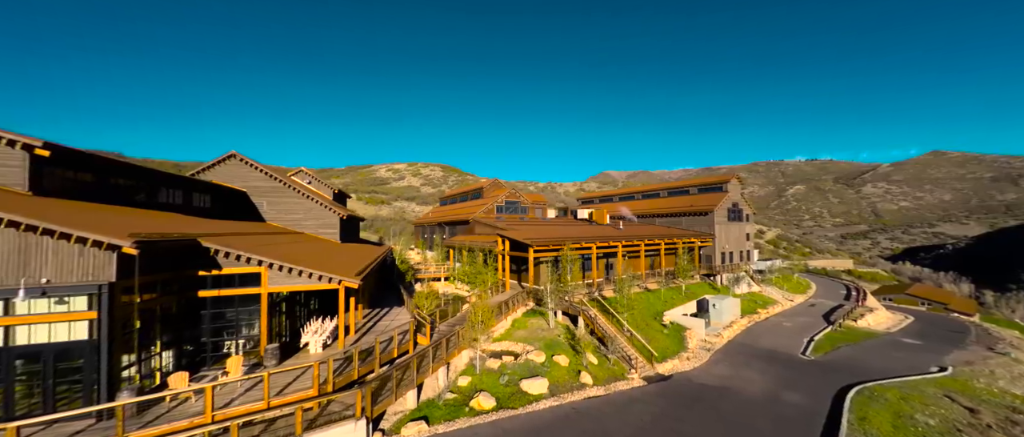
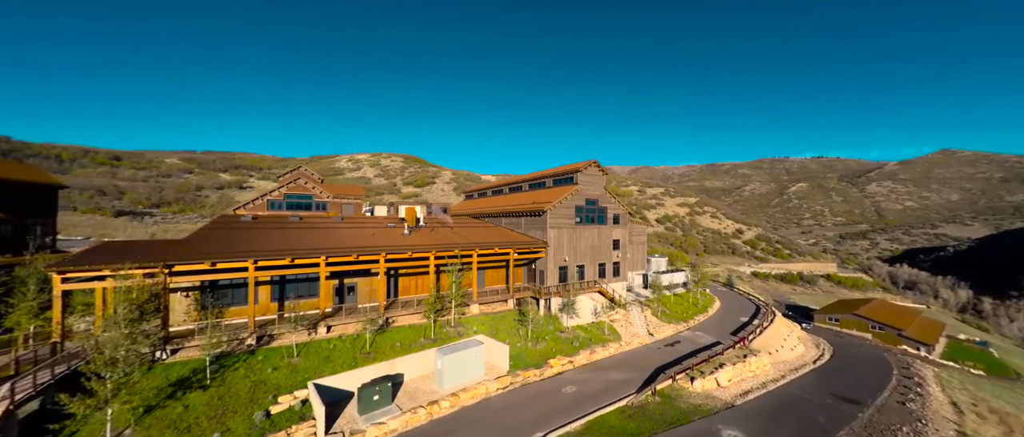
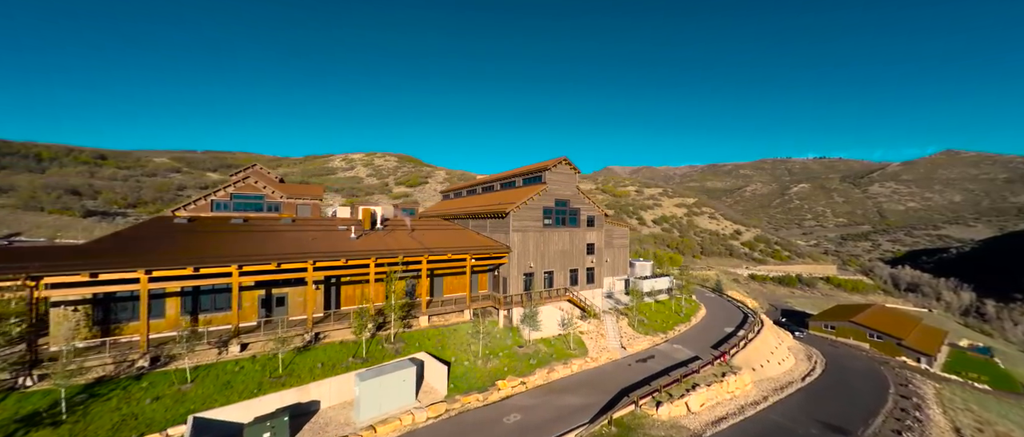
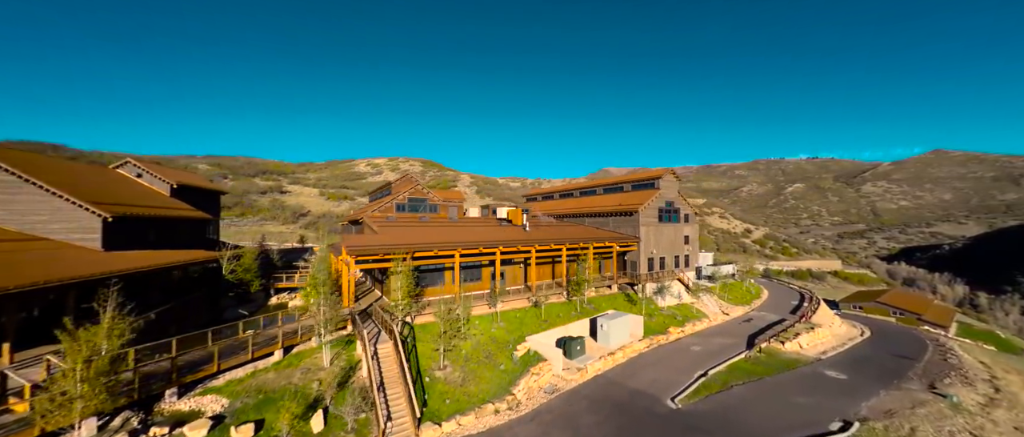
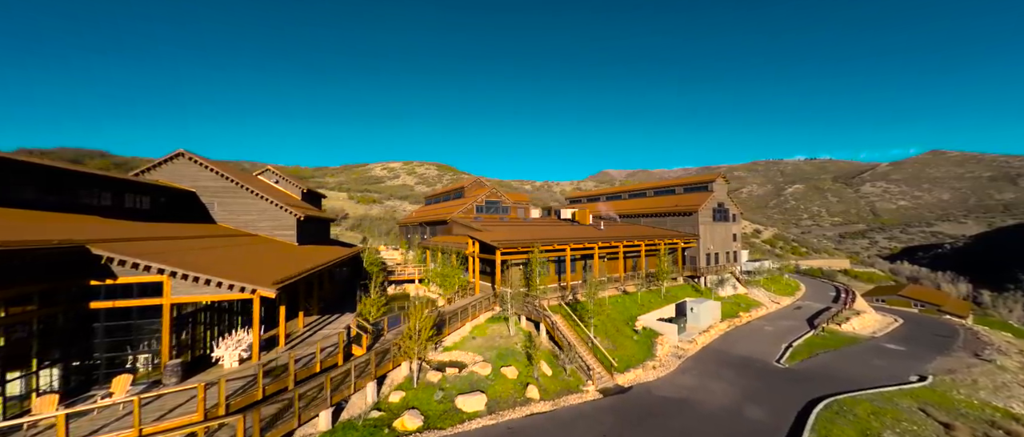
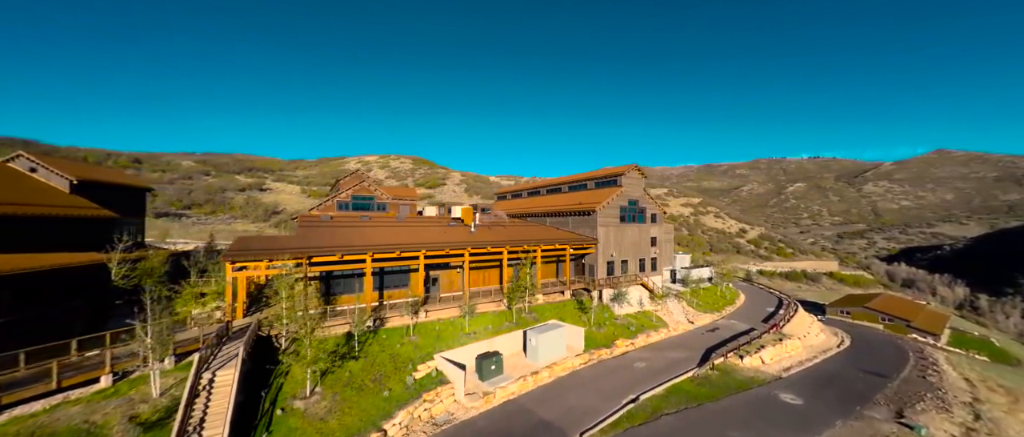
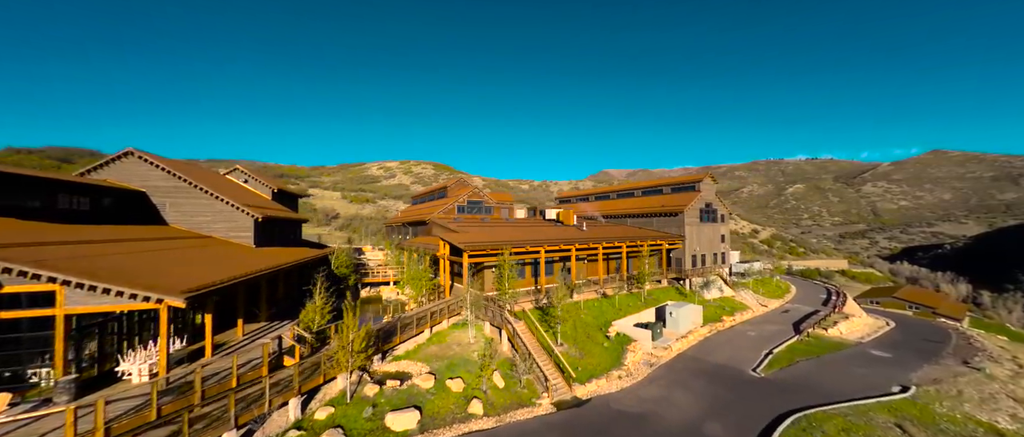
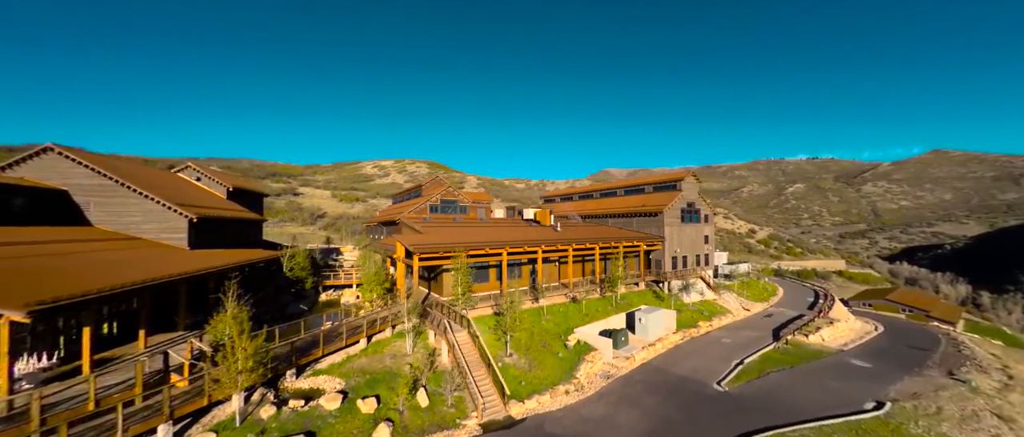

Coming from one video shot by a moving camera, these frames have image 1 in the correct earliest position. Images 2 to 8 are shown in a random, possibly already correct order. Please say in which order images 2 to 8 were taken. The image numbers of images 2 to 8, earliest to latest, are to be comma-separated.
5, 7, 8, 4, 6, 2, 3
